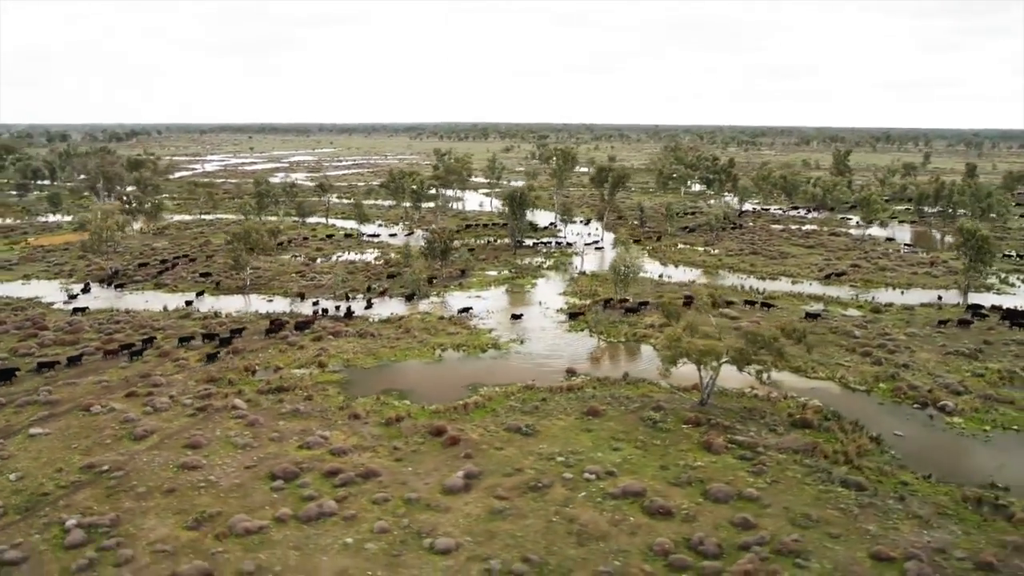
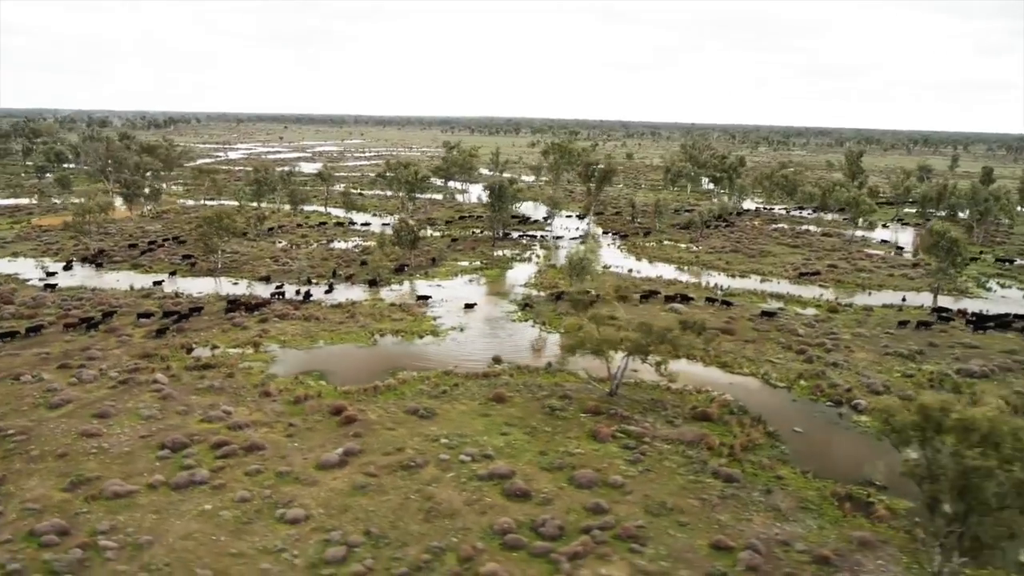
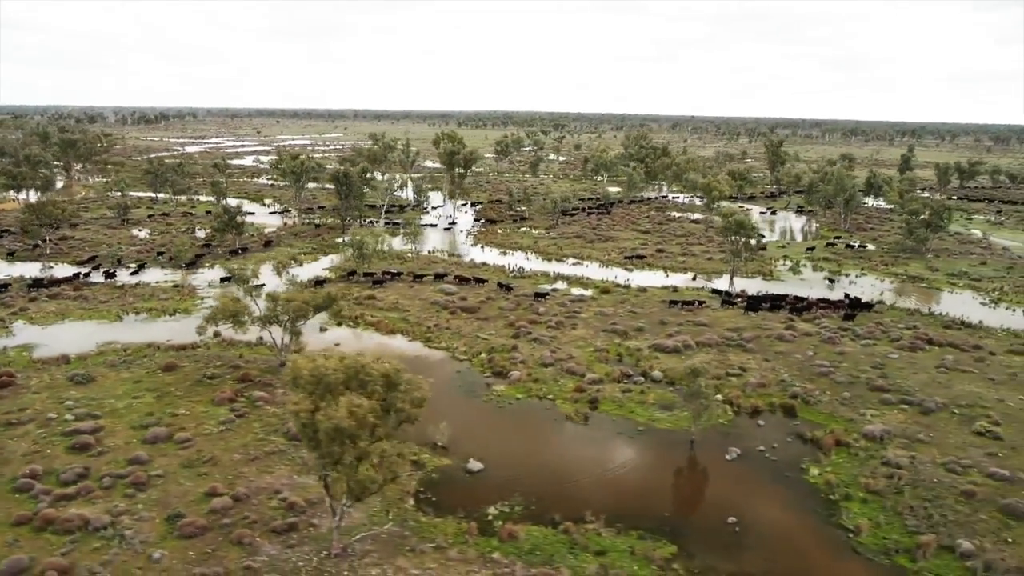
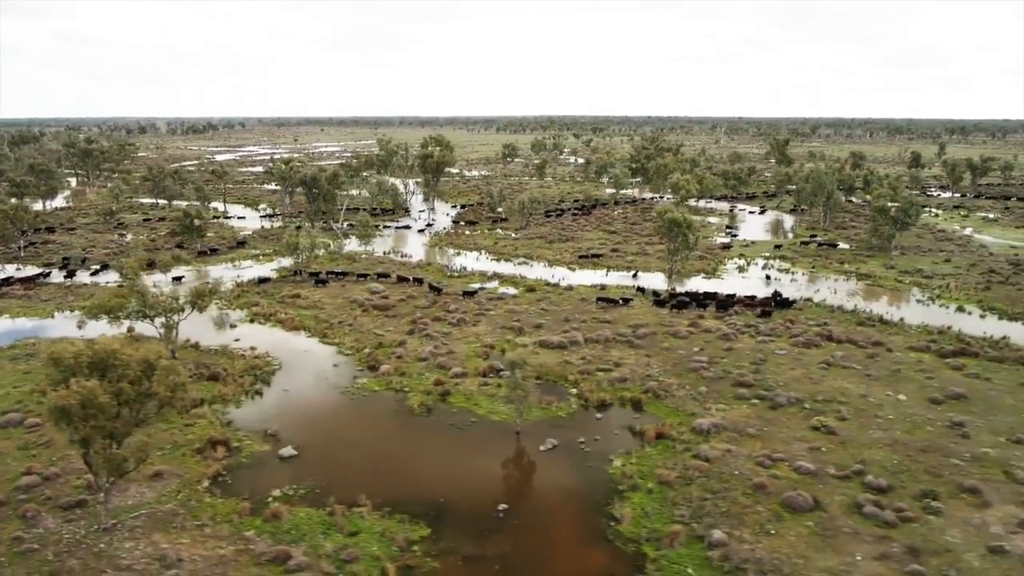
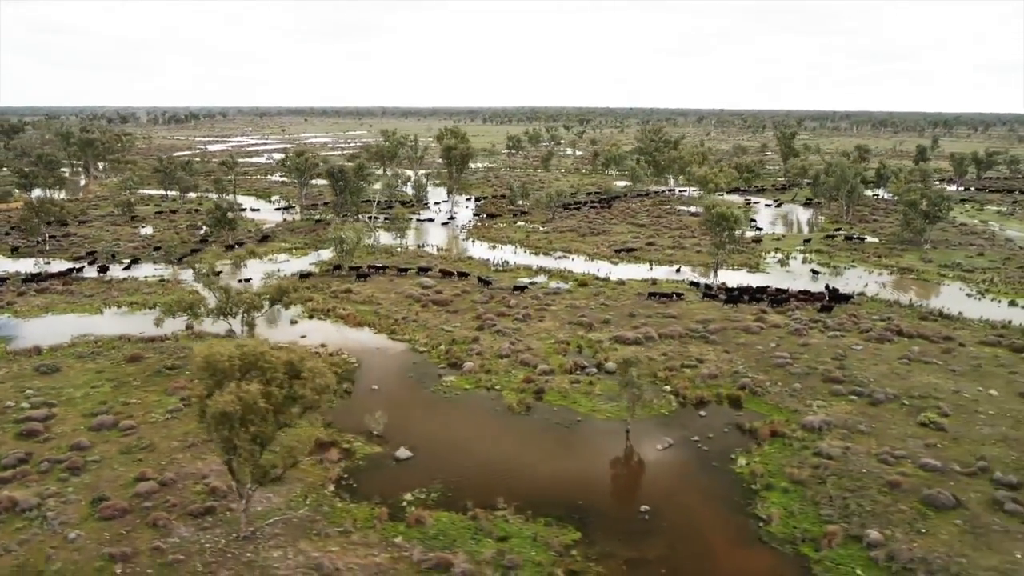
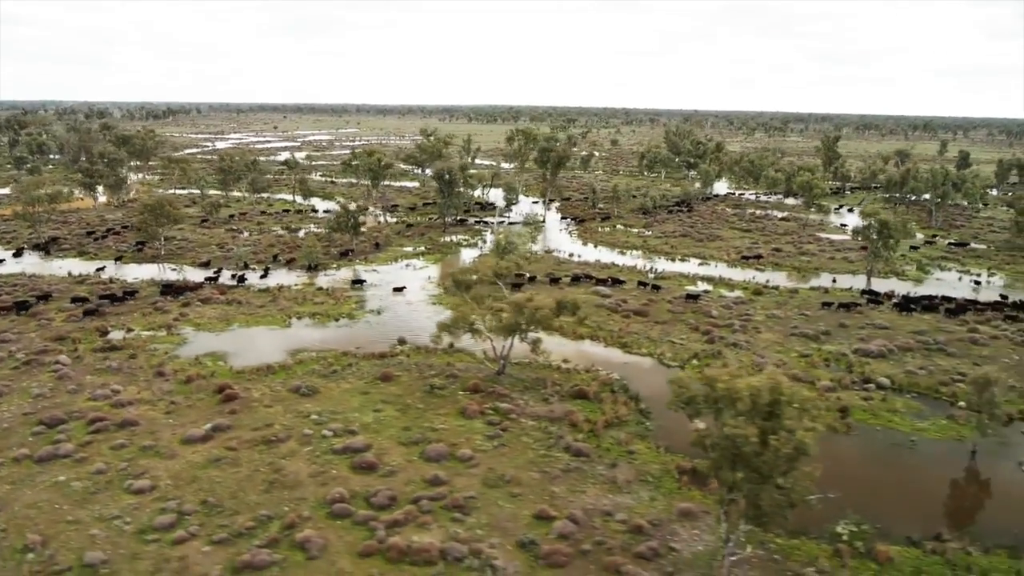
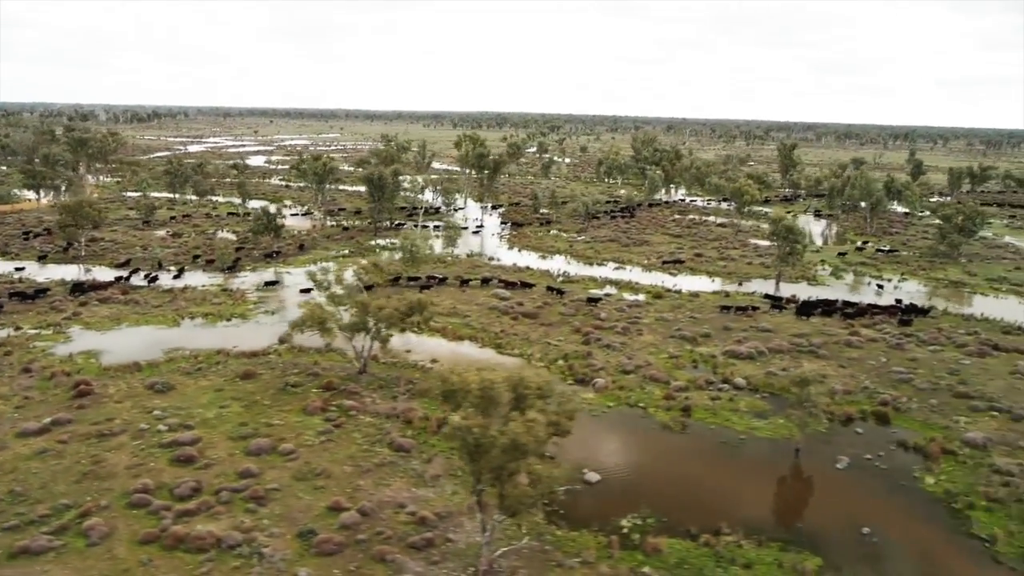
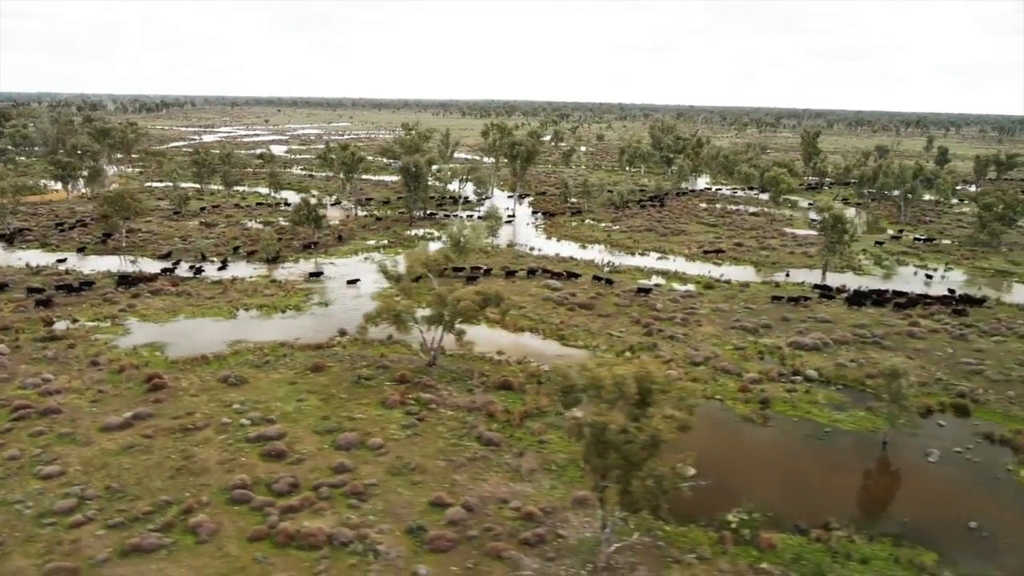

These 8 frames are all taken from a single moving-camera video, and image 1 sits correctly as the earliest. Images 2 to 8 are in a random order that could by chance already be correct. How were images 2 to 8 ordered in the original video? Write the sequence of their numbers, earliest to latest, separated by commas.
2, 6, 8, 7, 3, 5, 4
